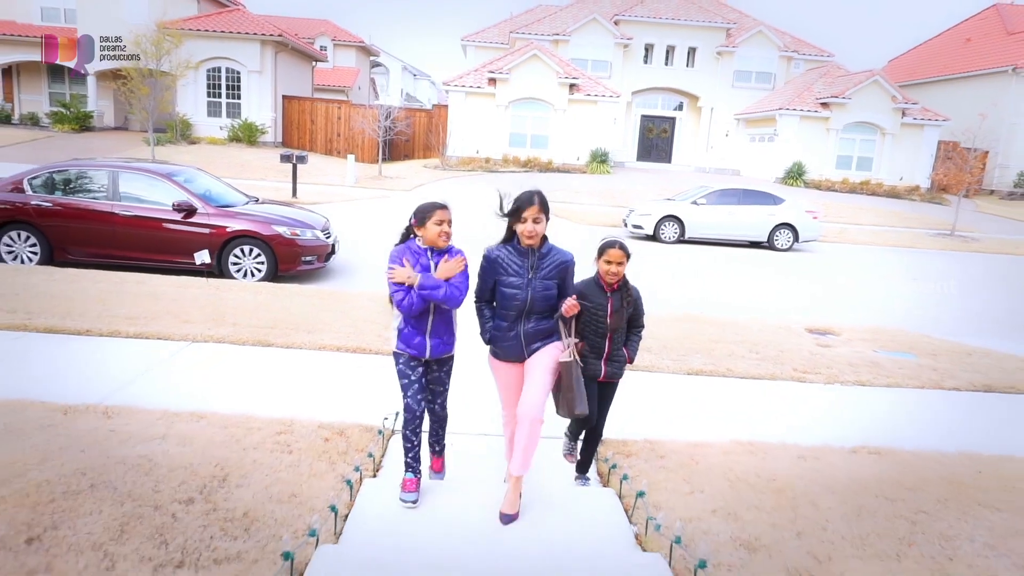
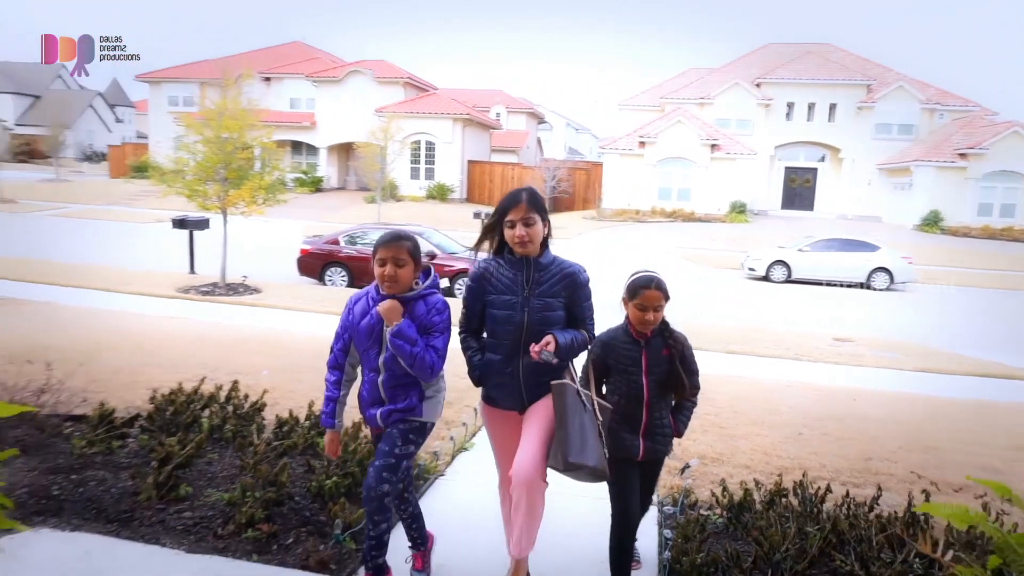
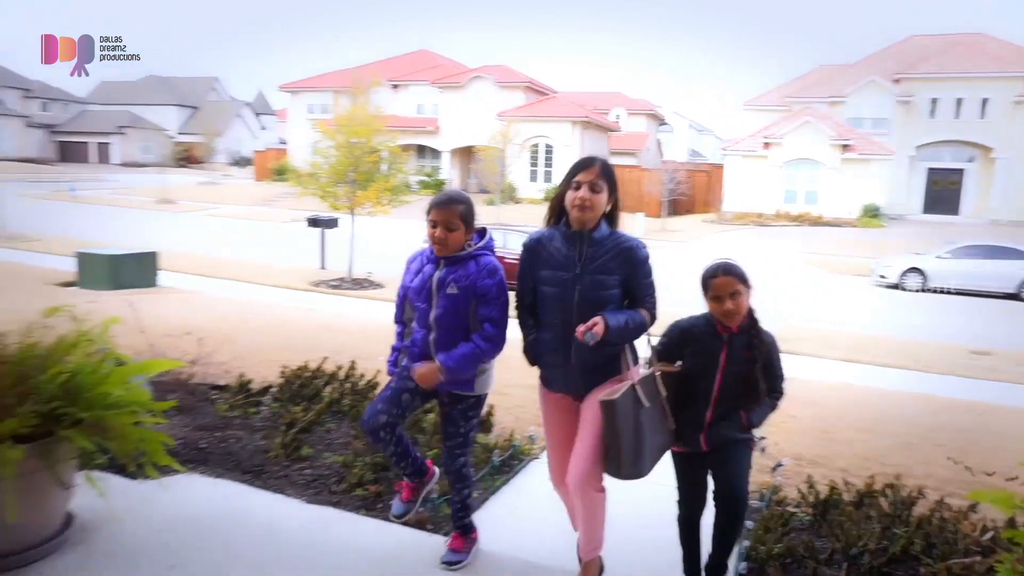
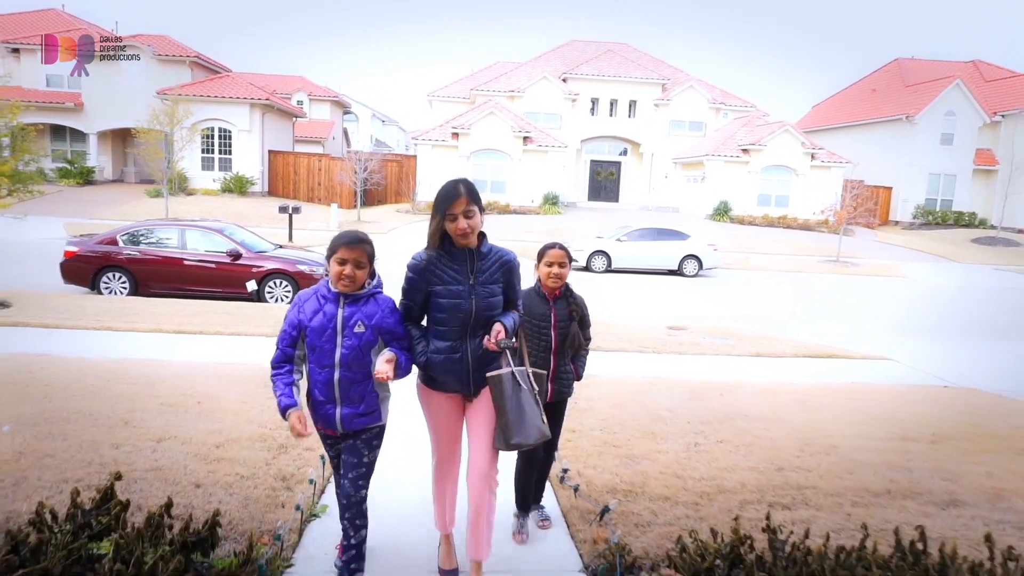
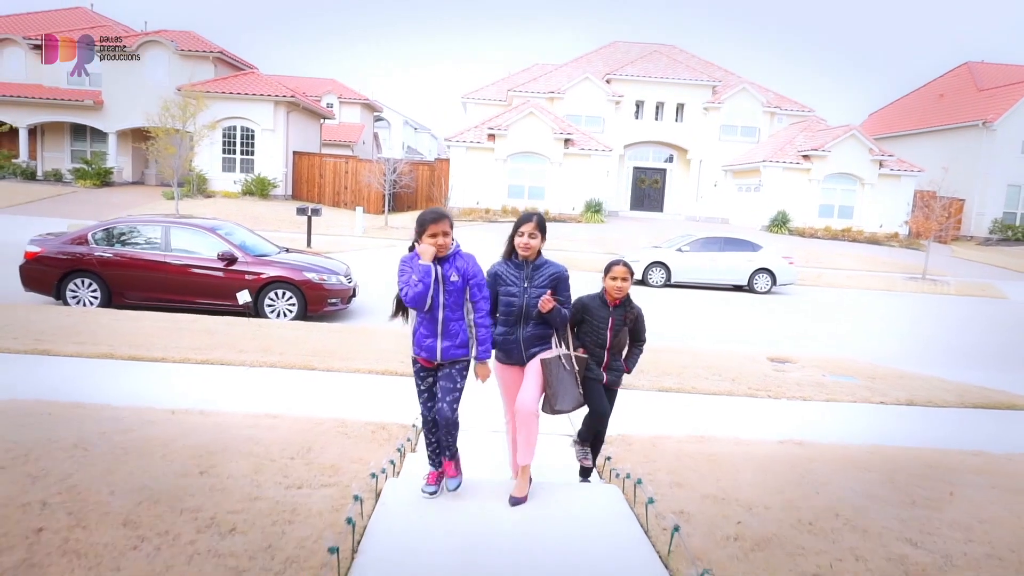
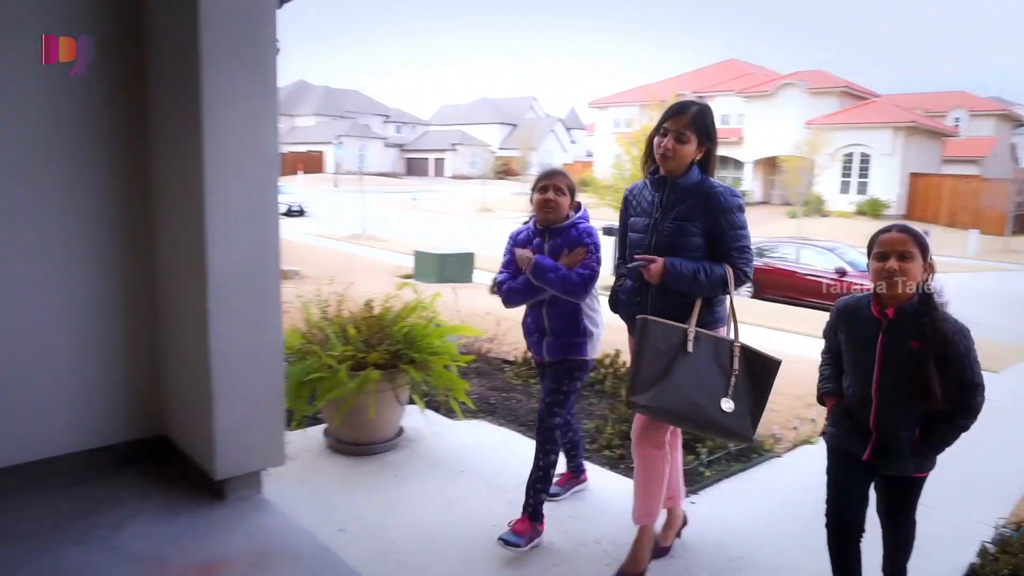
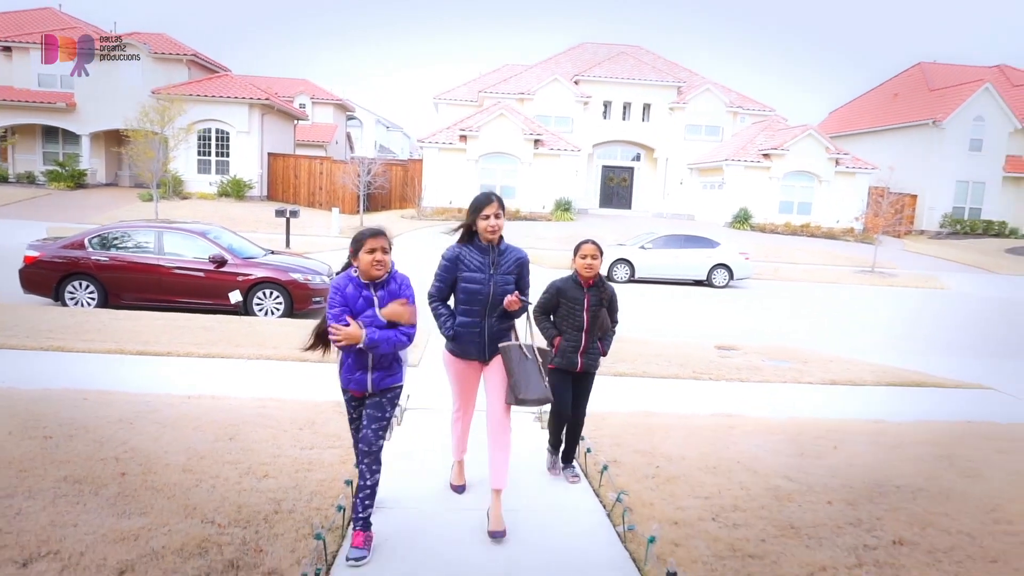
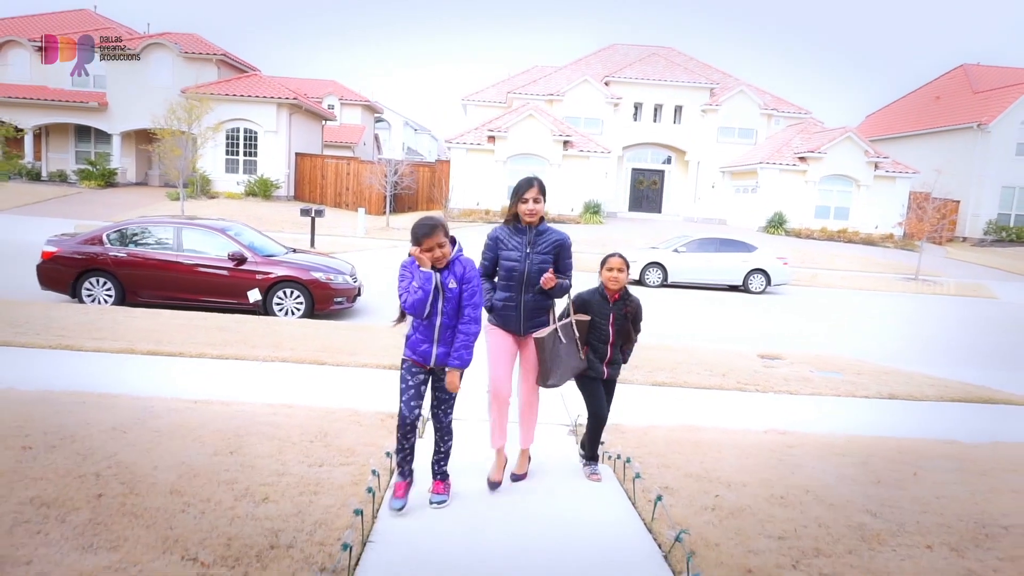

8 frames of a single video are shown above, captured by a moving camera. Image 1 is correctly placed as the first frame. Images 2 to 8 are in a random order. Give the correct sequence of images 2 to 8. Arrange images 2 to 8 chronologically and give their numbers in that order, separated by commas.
5, 8, 7, 4, 2, 3, 6
